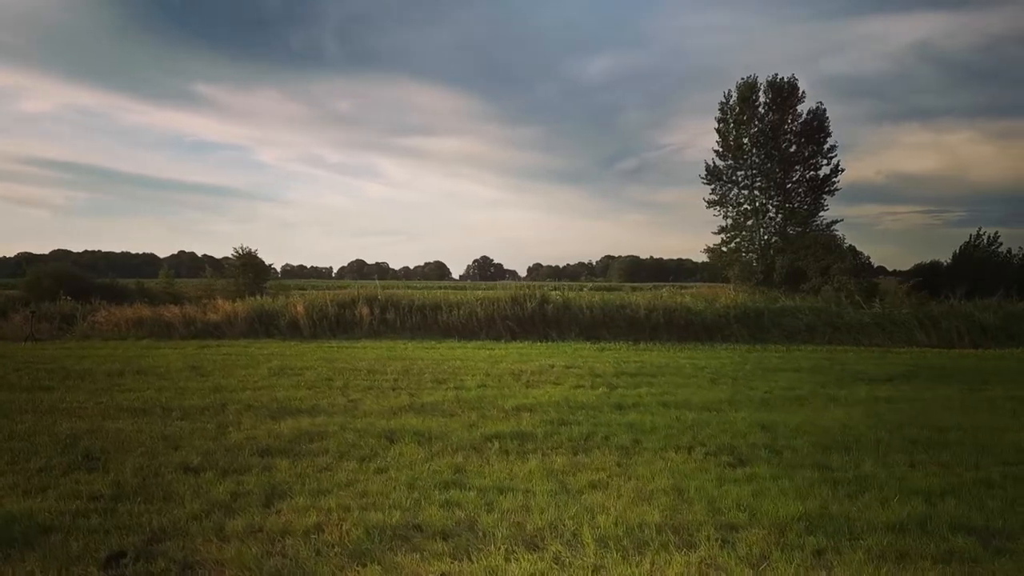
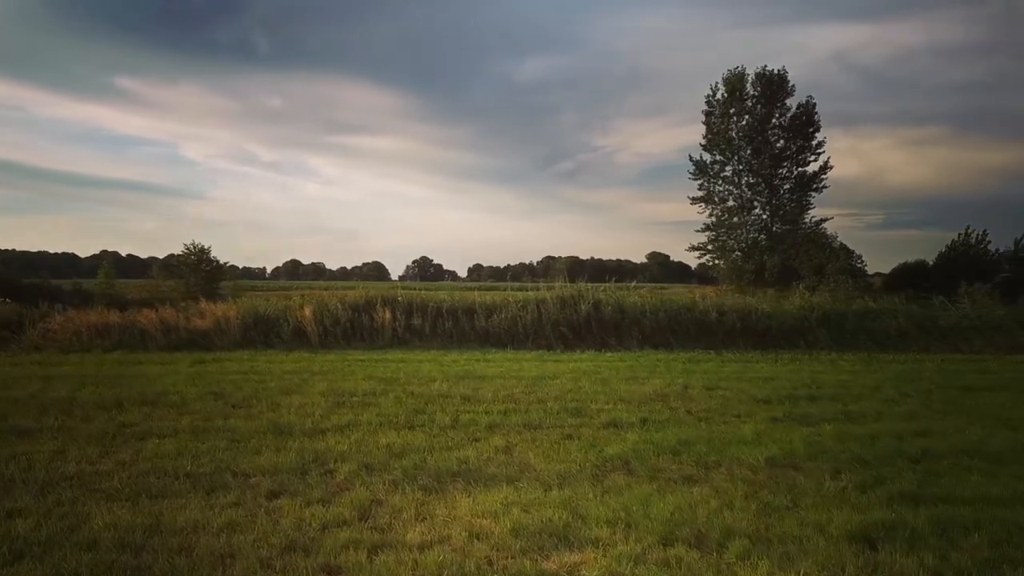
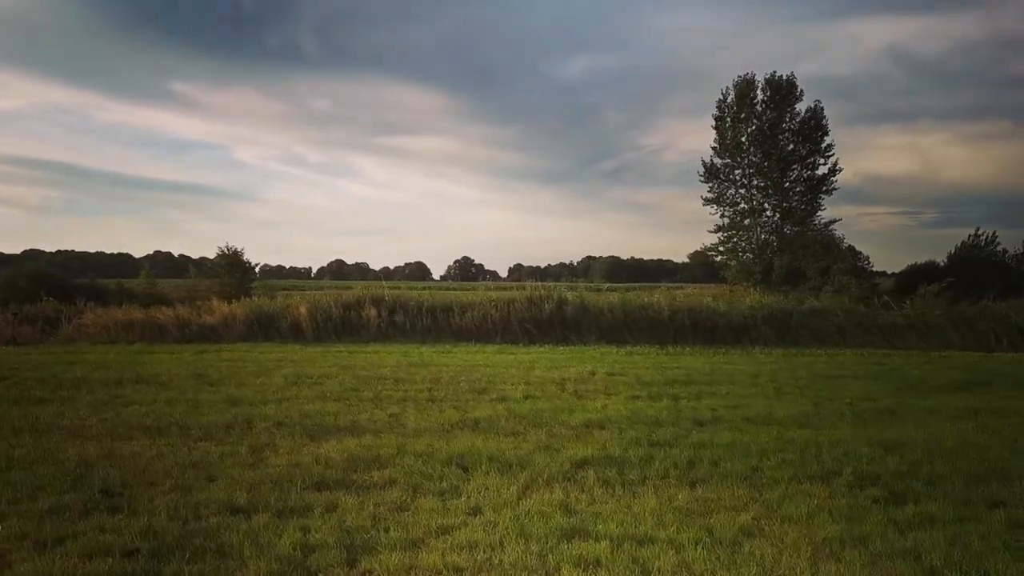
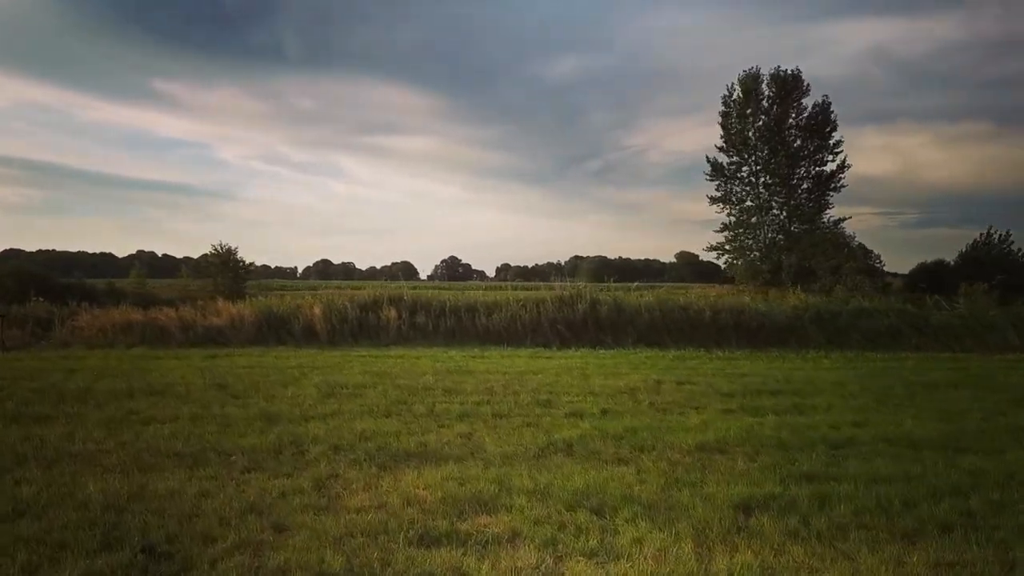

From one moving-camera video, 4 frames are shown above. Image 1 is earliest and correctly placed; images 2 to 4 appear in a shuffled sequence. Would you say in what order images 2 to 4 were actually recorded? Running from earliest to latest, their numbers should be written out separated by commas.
3, 4, 2
